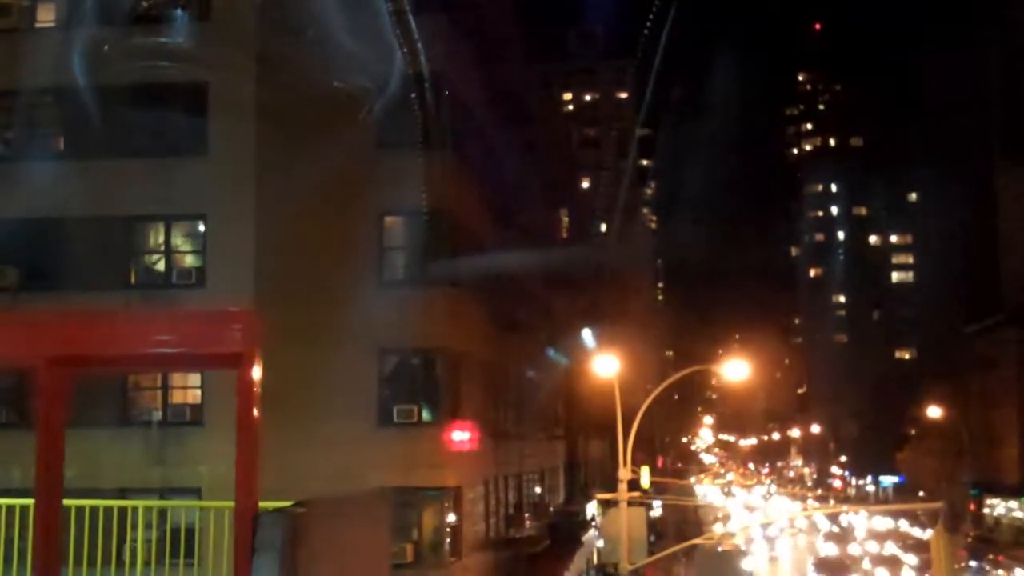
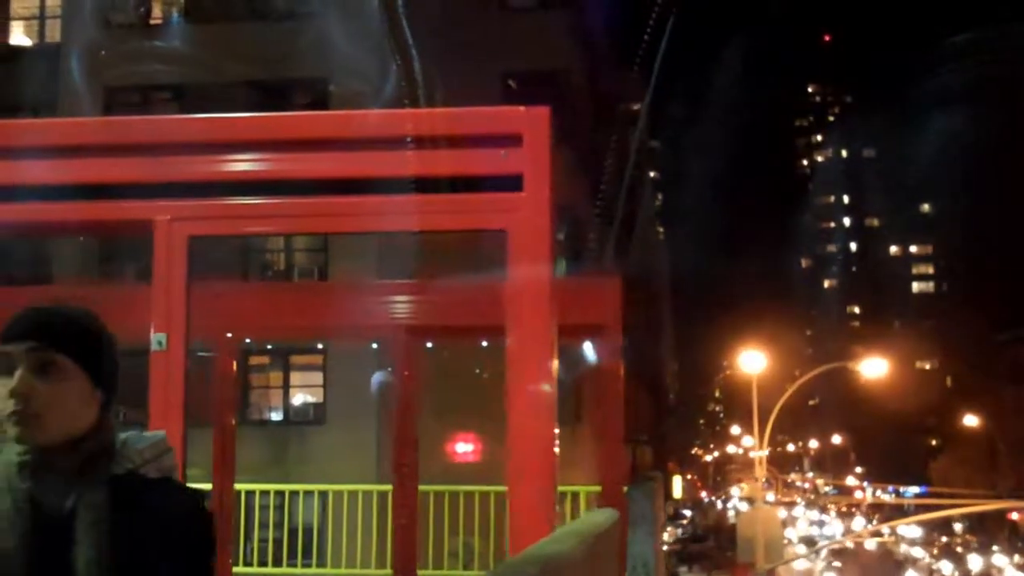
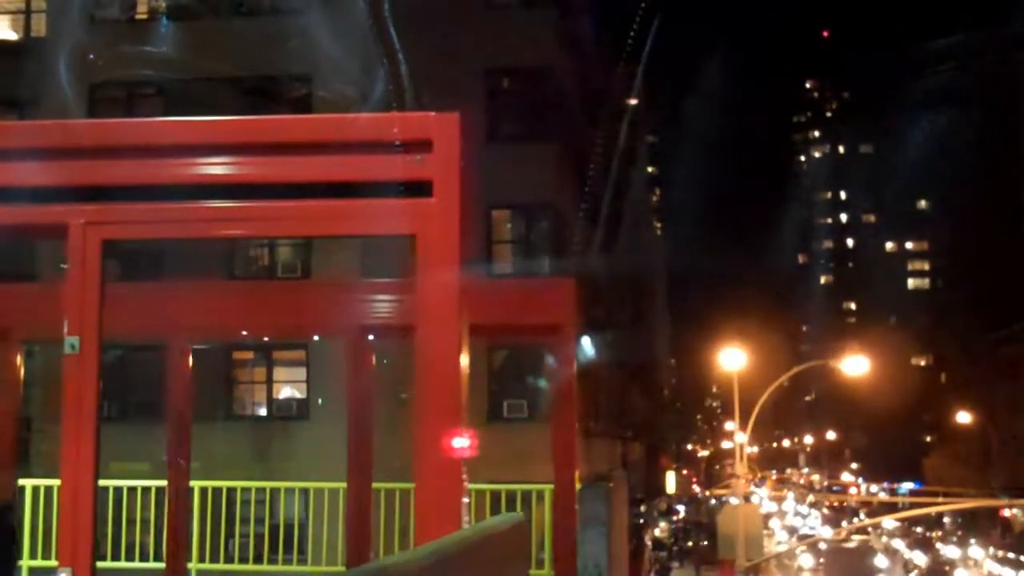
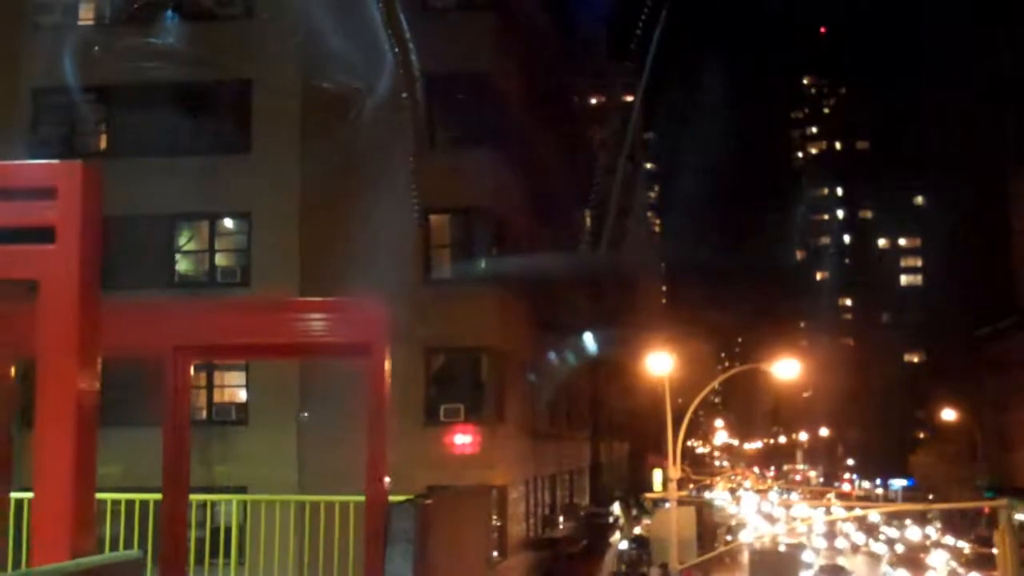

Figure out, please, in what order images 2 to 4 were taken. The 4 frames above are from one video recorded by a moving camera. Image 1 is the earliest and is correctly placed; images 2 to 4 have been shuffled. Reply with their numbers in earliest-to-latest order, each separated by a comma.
4, 3, 2
